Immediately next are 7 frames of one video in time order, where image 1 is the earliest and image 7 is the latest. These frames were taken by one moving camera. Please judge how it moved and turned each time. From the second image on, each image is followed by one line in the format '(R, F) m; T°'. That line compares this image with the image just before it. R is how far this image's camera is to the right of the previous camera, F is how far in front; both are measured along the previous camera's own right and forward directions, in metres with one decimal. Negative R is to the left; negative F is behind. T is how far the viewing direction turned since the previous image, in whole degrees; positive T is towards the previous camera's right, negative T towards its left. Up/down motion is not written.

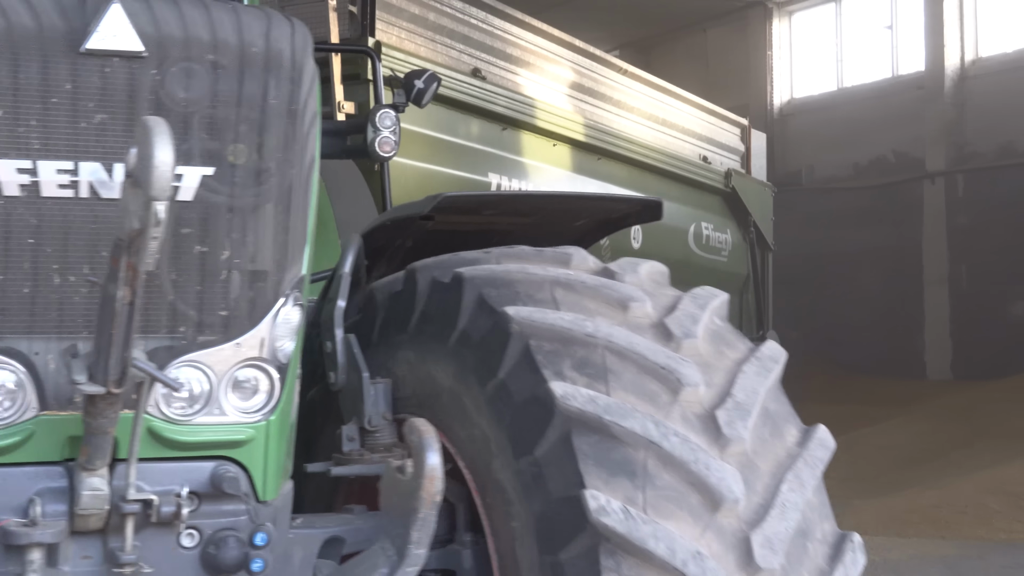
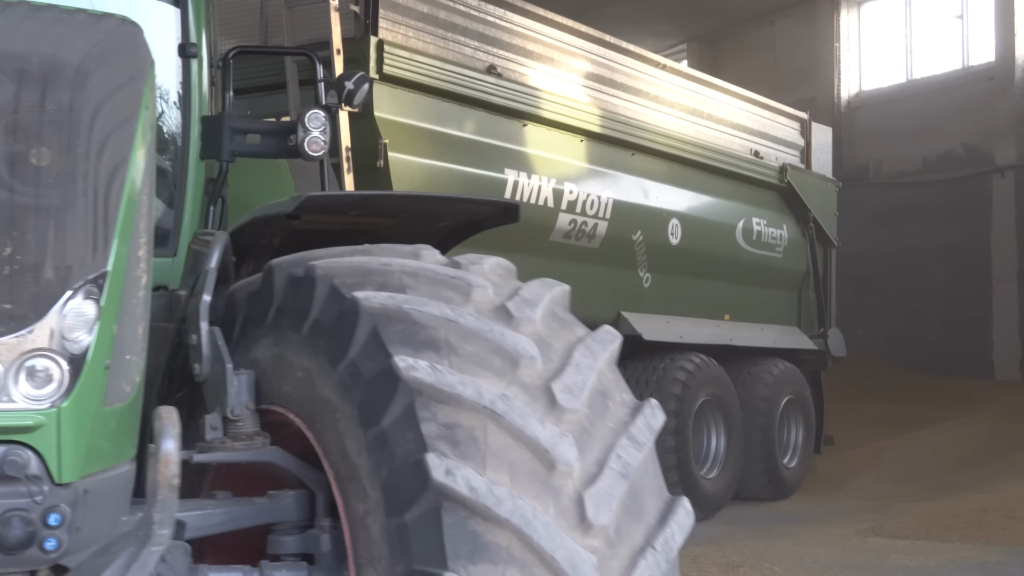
(+0.4, 0.0) m; -5°
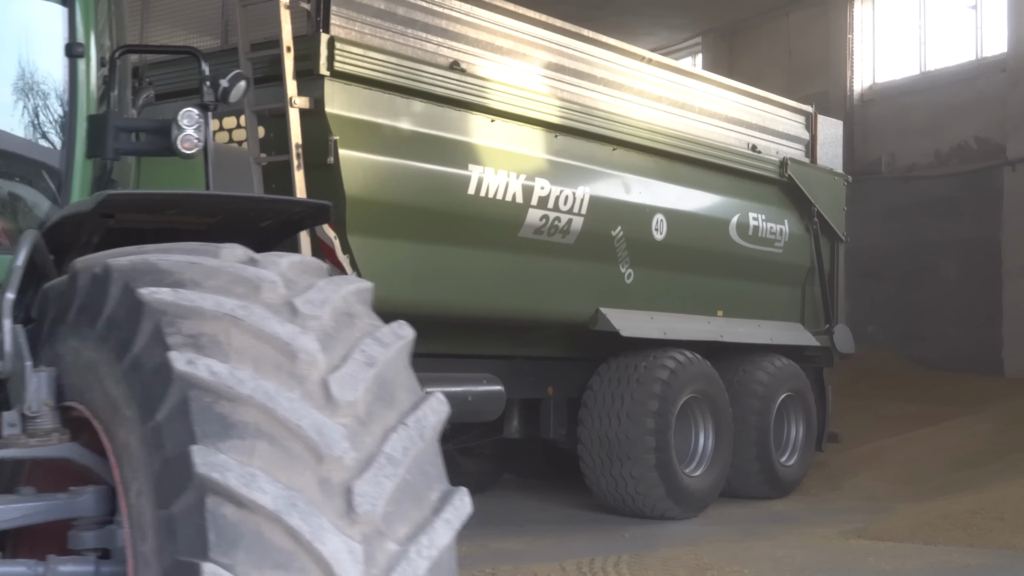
(+0.4, 0.0) m; -3°
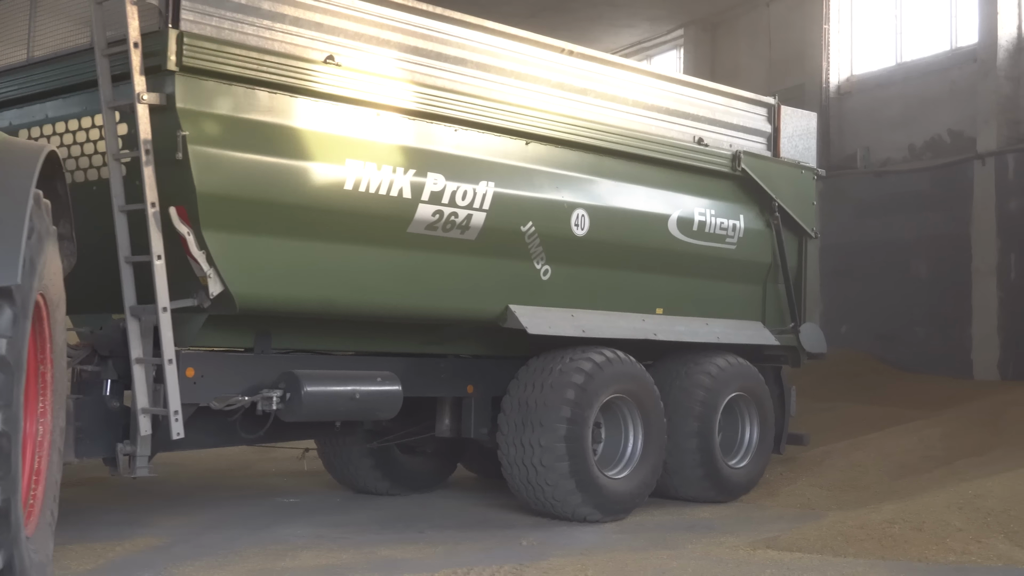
(+0.8, +0.1) m; -4°
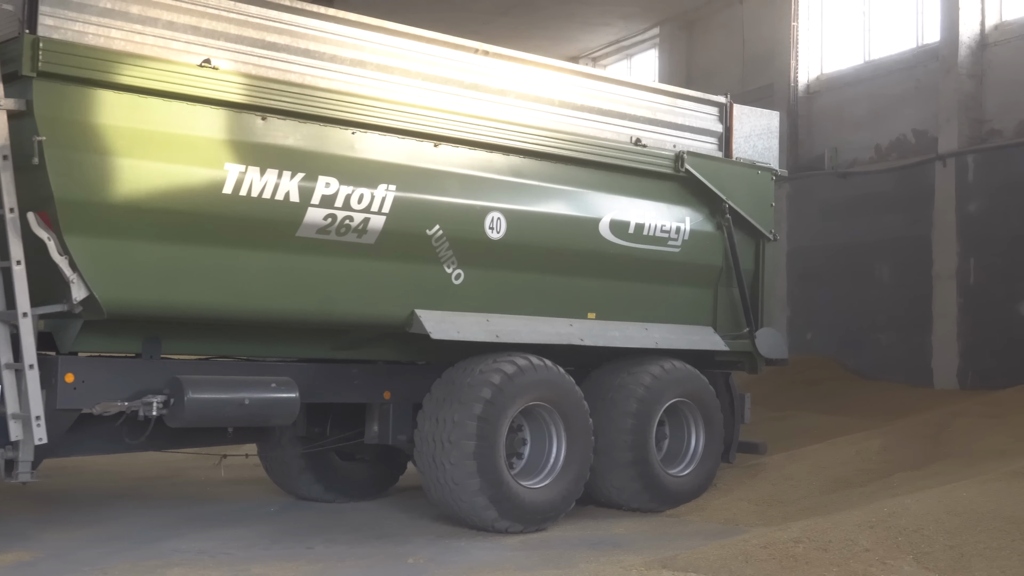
(+0.8, +0.1) m; -3°
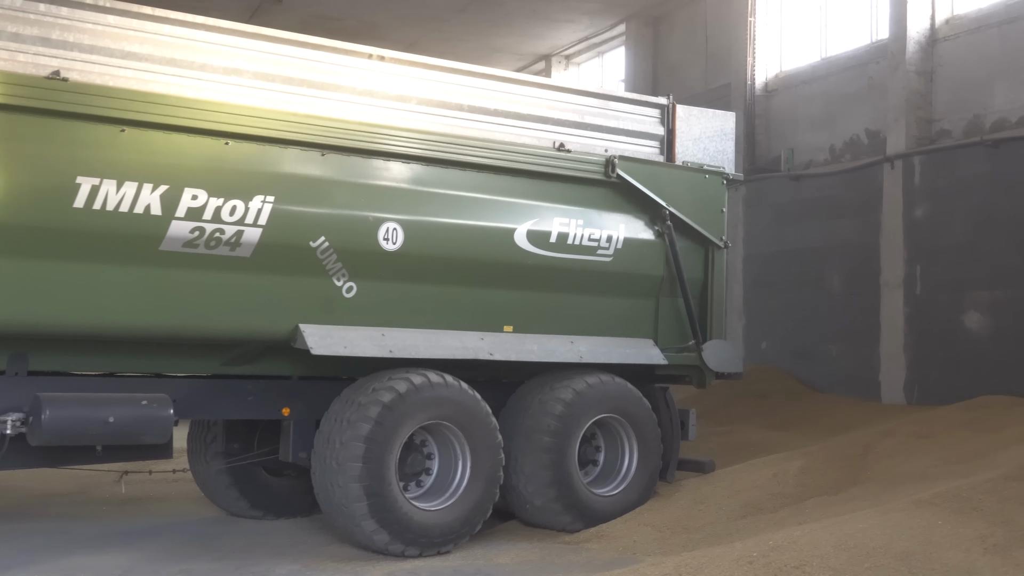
(+0.8, +0.3) m; -3°
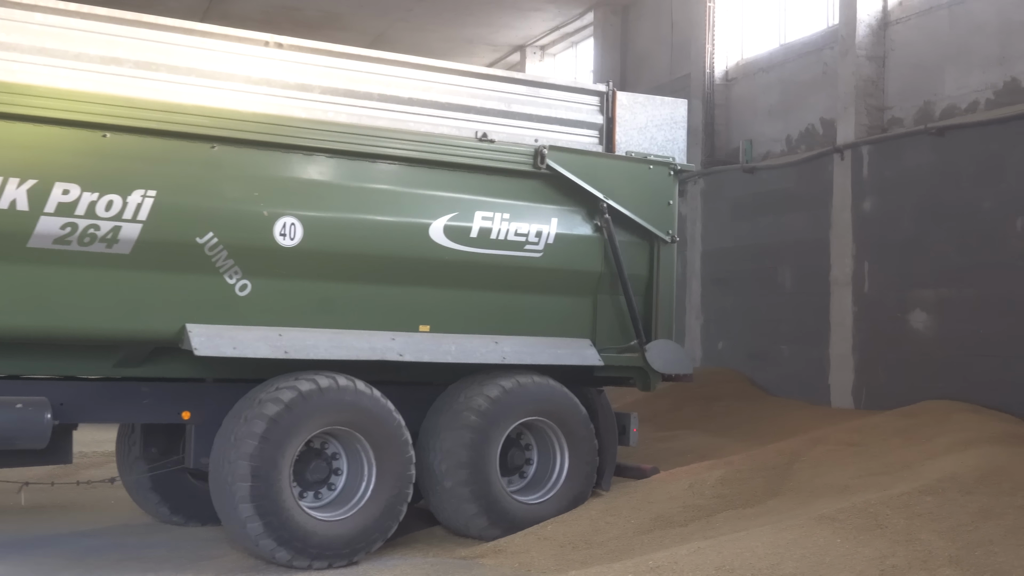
(+0.7, +0.3) m; -3°
